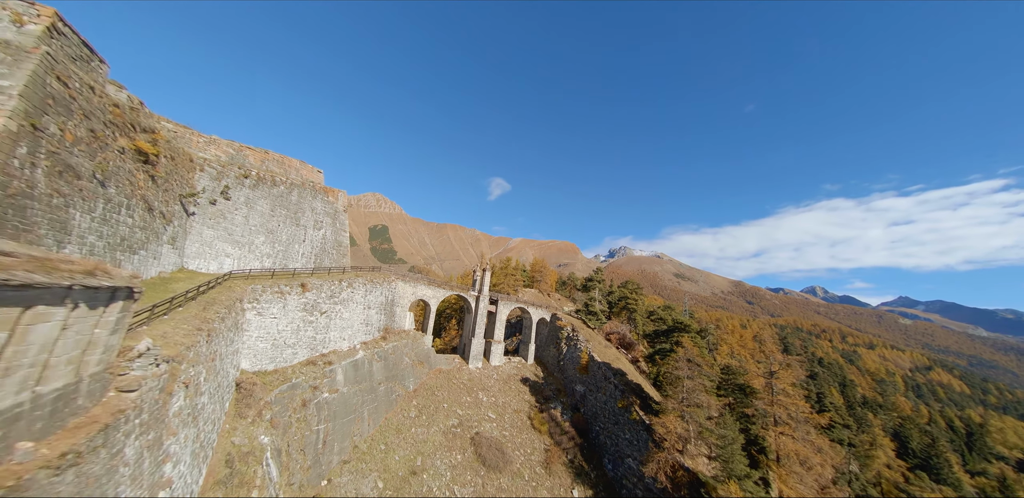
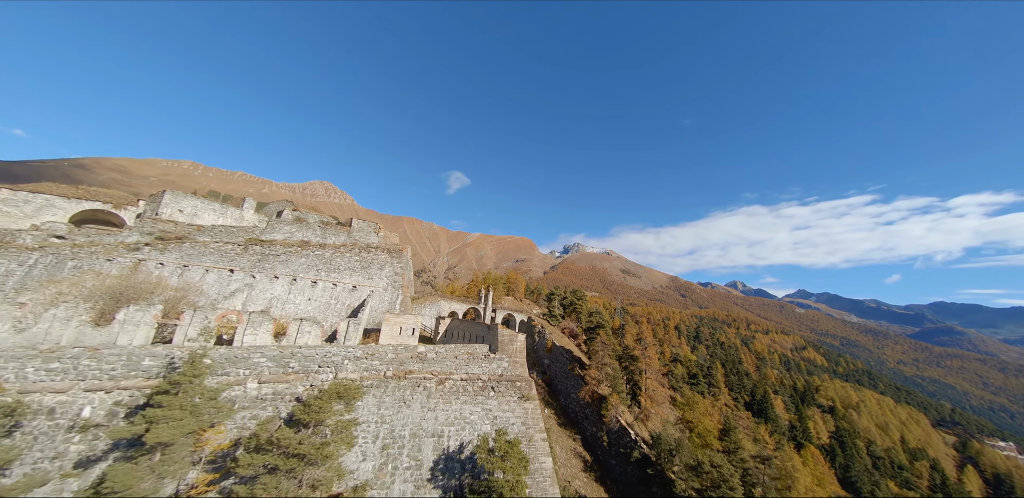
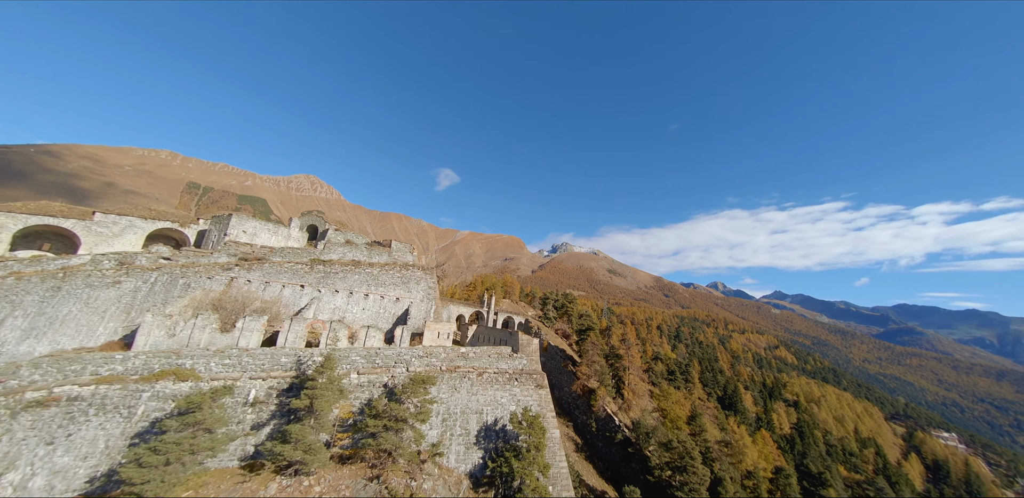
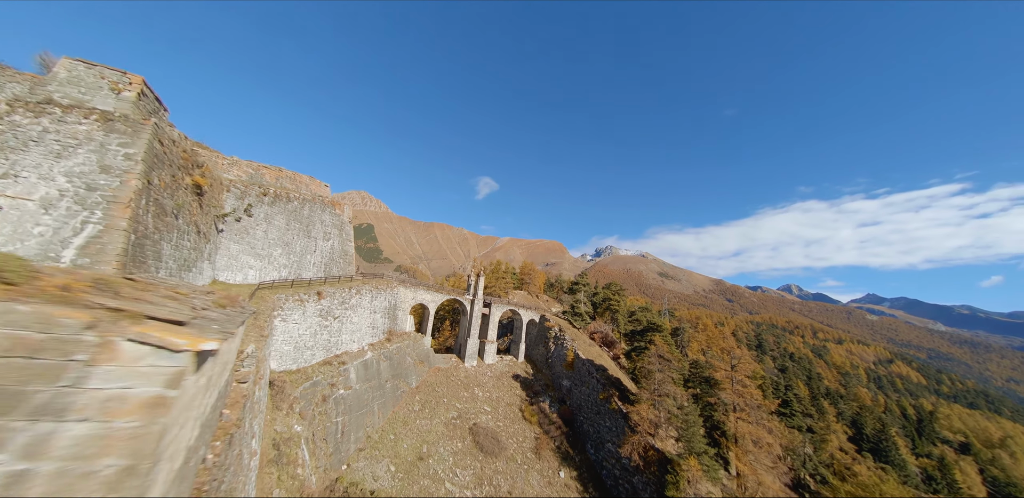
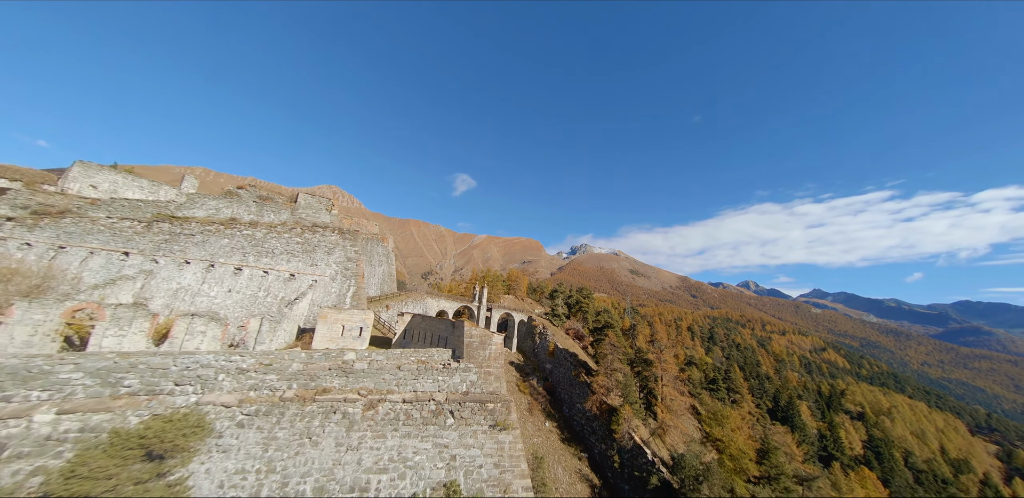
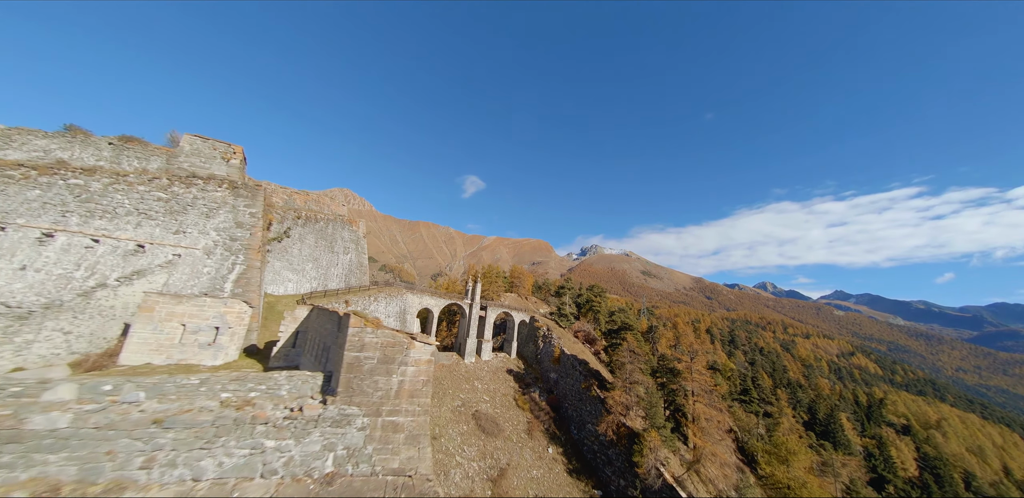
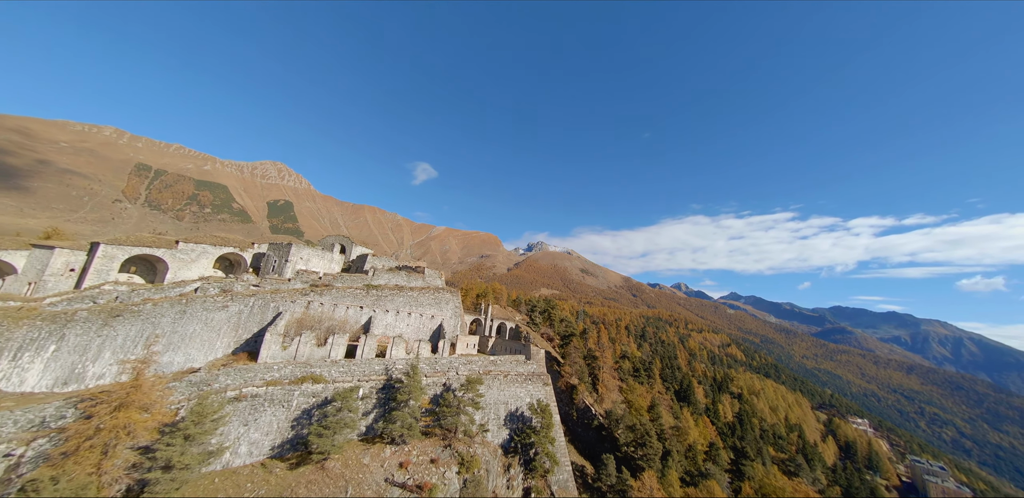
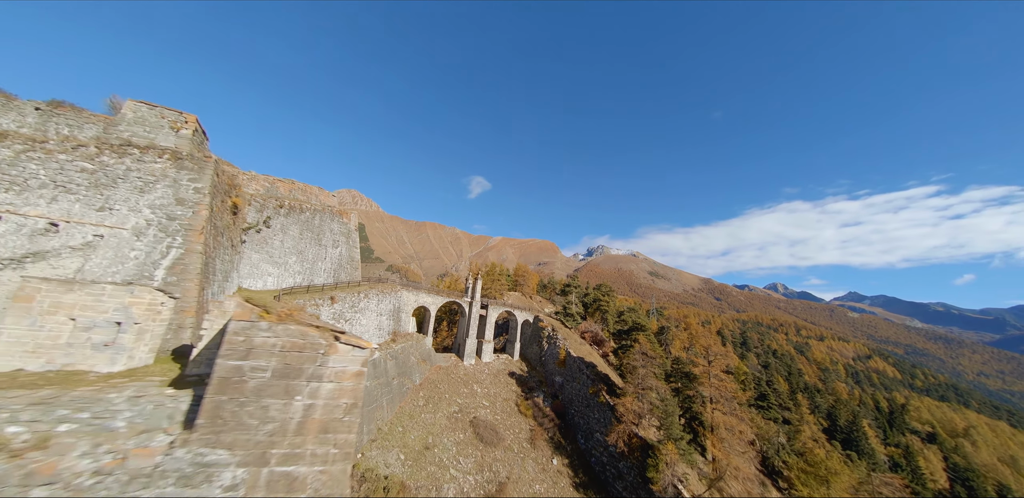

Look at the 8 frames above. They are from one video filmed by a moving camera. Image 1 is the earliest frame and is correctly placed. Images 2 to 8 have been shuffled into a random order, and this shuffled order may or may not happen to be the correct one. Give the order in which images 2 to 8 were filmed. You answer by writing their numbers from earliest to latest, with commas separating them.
4, 8, 6, 5, 2, 3, 7
